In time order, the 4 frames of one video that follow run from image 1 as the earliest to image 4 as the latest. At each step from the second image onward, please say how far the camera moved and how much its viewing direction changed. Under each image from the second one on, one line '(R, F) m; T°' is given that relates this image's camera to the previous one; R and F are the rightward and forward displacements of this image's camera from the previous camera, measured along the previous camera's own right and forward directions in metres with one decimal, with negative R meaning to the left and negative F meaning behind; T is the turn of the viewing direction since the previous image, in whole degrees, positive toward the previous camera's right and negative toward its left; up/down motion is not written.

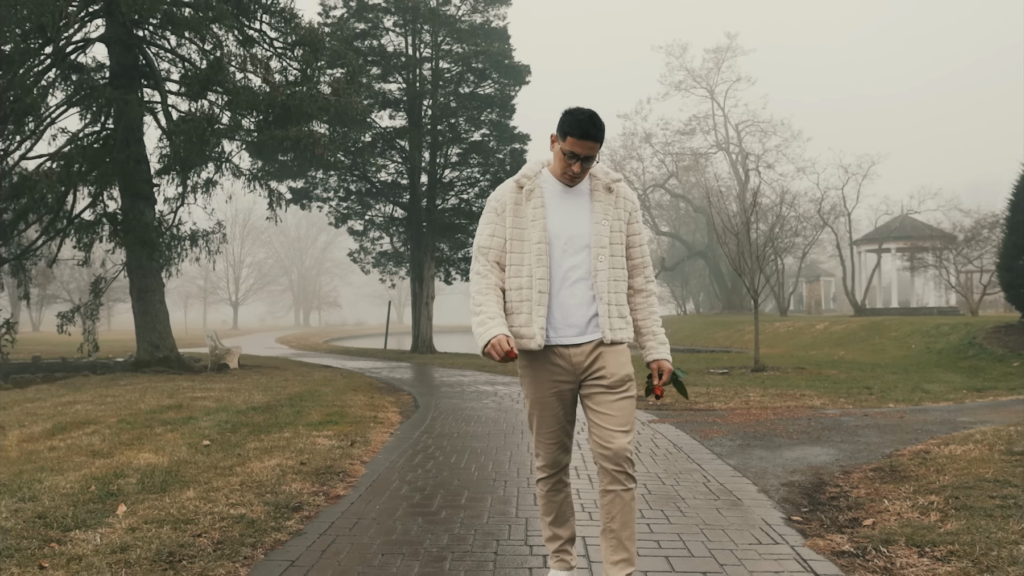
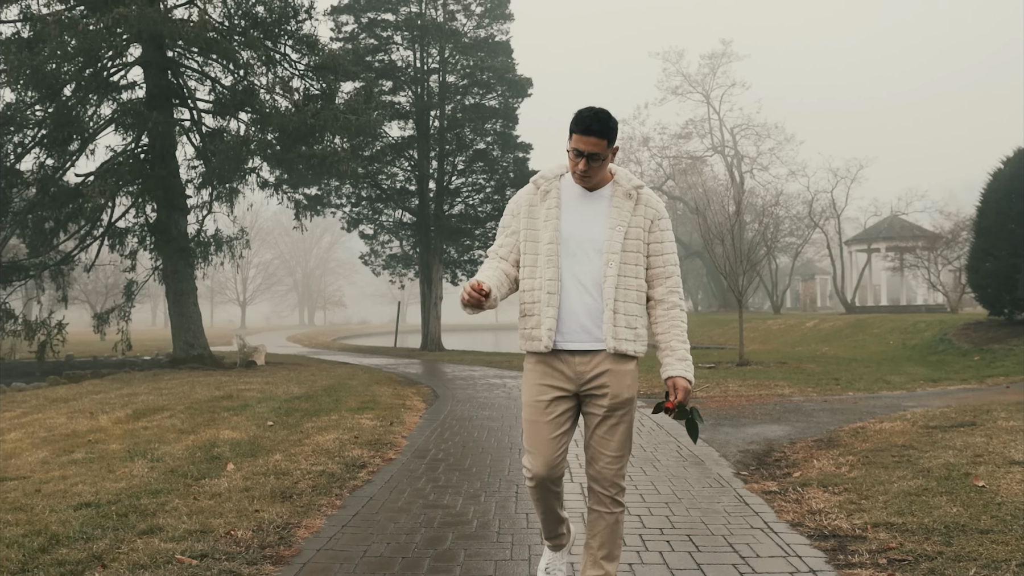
(-0.1, -1.3) m; 0°
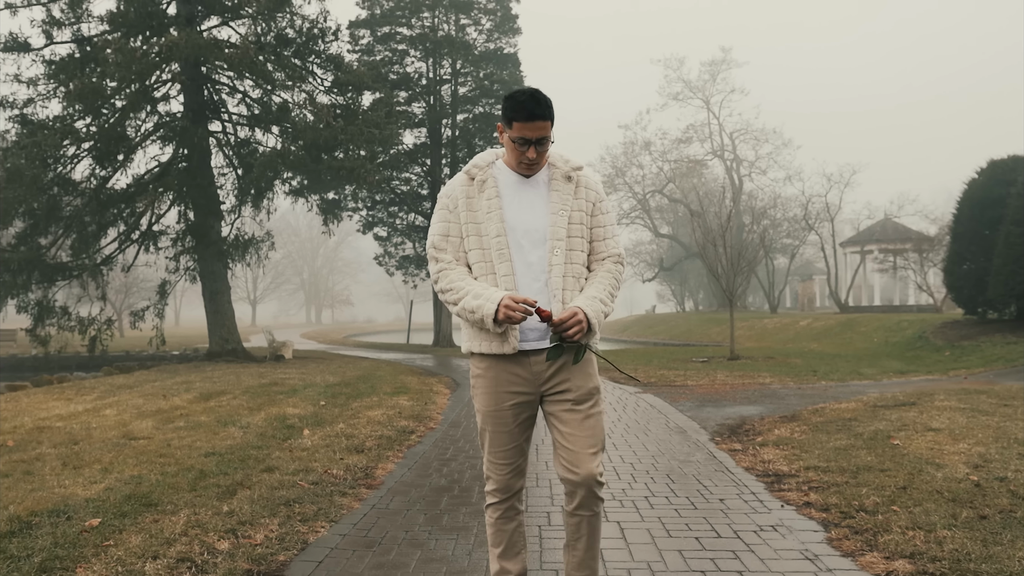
(-0.2, -1.4) m; 0°
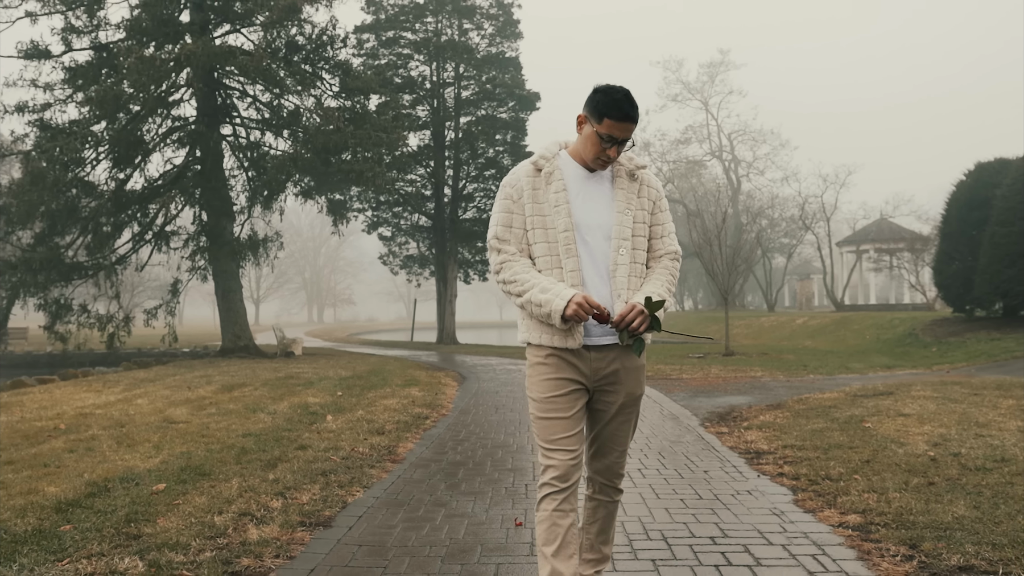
(-0.1, -0.6) m; 0°
